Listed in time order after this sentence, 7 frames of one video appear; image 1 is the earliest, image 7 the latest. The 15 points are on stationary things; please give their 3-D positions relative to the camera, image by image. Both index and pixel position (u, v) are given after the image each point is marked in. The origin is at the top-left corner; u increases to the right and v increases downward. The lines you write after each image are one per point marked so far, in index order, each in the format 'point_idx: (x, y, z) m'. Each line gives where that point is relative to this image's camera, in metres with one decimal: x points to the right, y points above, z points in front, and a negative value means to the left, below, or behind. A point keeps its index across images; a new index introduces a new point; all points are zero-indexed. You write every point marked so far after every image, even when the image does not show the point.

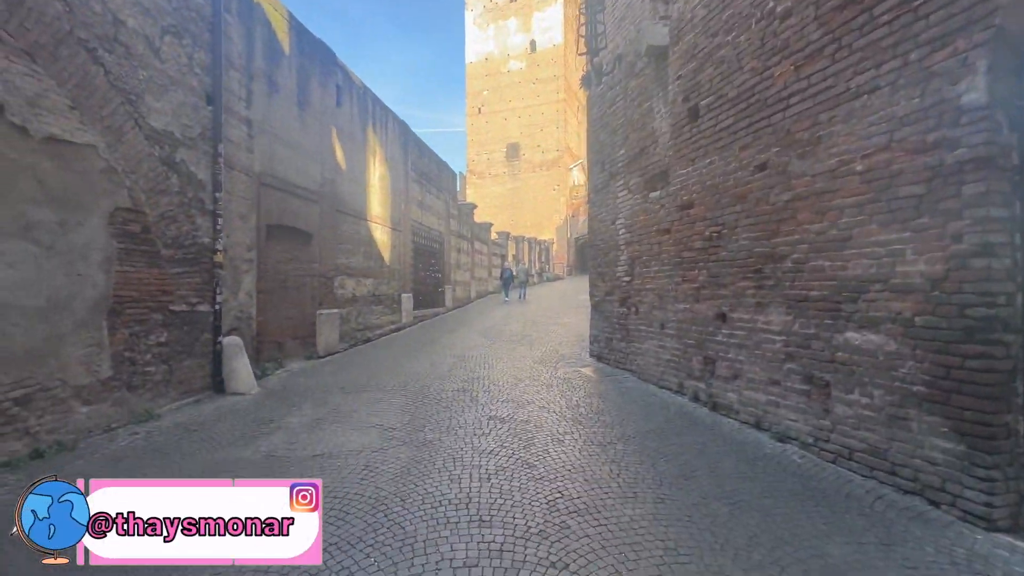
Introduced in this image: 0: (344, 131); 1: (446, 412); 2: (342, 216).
0: (-3.7, +3.4, +10.2) m
1: (-0.8, -1.5, +5.6) m
2: (-3.7, +1.6, +10.0) m
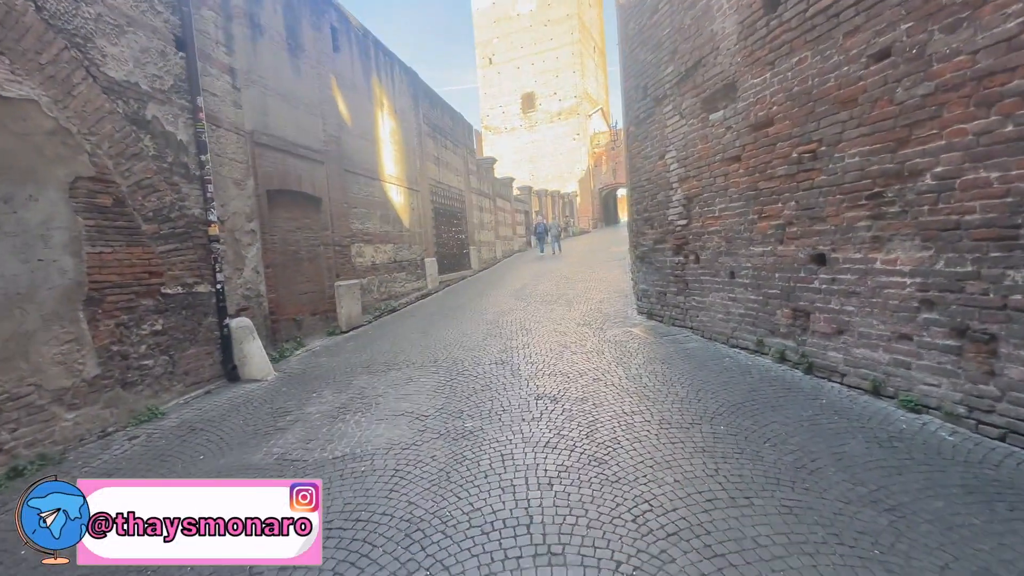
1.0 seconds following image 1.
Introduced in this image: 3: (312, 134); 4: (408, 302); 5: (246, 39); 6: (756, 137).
0: (-3.3, +4.1, +9.1) m
1: (-0.3, -1.1, +4.8) m
2: (-3.1, +2.2, +9.1) m
3: (-3.4, +2.6, +7.9) m
4: (-2.4, -0.3, +10.9) m
5: (-3.8, +3.5, +6.6) m
6: (+2.6, +1.6, +5.0) m
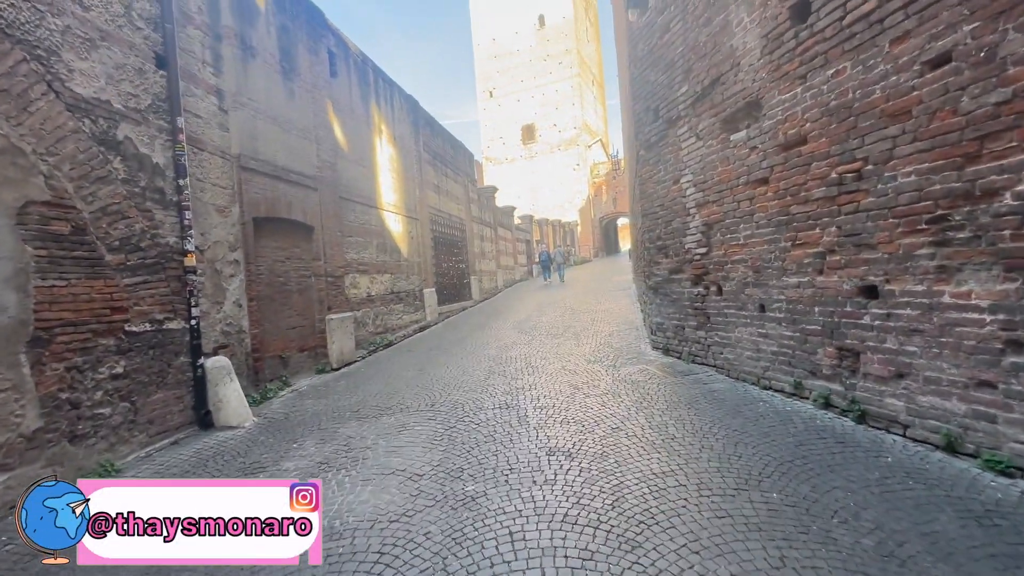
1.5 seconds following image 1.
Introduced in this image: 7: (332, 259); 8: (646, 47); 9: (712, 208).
0: (-3.2, +3.4, +8.8) m
1: (-0.2, -1.4, +4.2) m
2: (-3.1, +1.6, +8.7) m
3: (-3.3, +2.1, +7.6) m
4: (-2.4, -1.0, +10.3) m
5: (-3.7, +3.1, +6.3) m
6: (+2.7, +1.3, +4.5) m
7: (-3.1, +0.5, +8.1) m
8: (+1.9, +3.5, +6.8) m
9: (+2.4, +1.0, +5.7) m
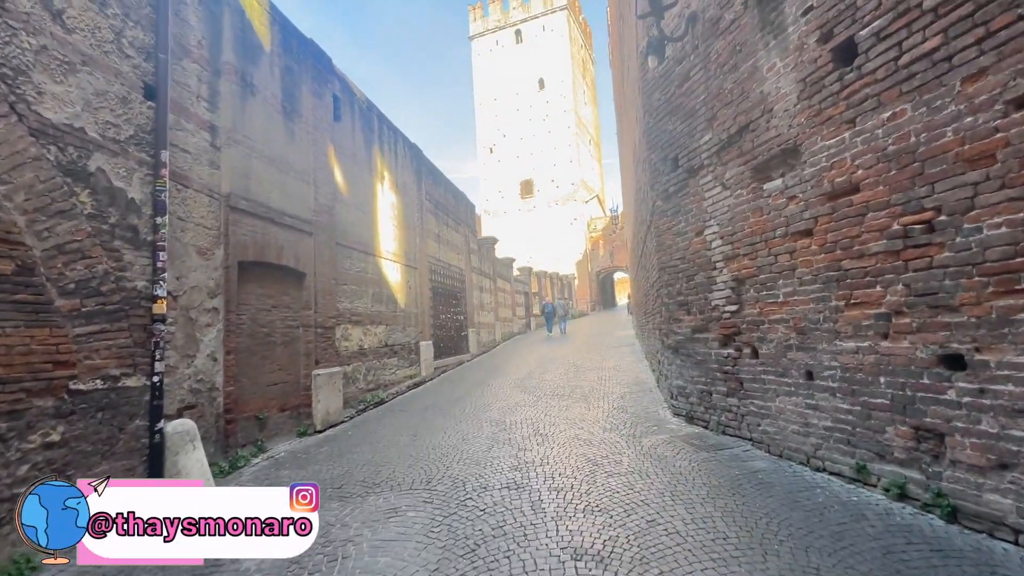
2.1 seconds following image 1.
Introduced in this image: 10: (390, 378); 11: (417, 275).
0: (-3.1, +2.5, +8.5) m
1: (-0.1, -1.9, +3.4) m
2: (-3.0, +0.7, +8.2) m
3: (-3.2, +1.3, +7.1) m
4: (-2.3, -2.1, +9.5) m
5: (-3.5, +2.4, +5.9) m
6: (+2.8, +0.7, +4.1) m
7: (-3.0, -0.3, +7.5) m
8: (+2.1, +2.7, +6.5) m
9: (+2.6, +0.3, +5.2) m
10: (-2.5, -1.8, +9.5) m
11: (-2.3, +0.3, +11.3) m
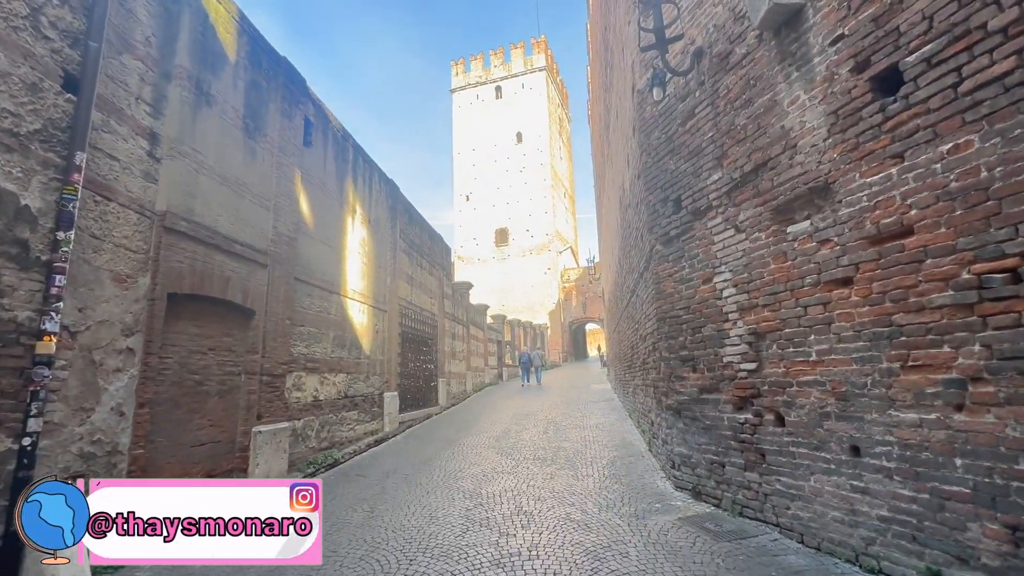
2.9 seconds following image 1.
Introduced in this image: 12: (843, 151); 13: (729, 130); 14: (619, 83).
0: (-3.3, +1.8, +7.7) m
1: (-0.2, -2.1, +2.4) m
2: (-3.2, 0.0, +7.2) m
3: (-3.4, +0.8, +6.2) m
4: (-2.8, -2.9, +8.3) m
5: (-3.6, +2.0, +5.2) m
6: (+2.8, +0.3, +3.5) m
7: (-3.3, -0.9, +6.4) m
8: (+2.0, +2.0, +6.1) m
9: (+2.5, -0.2, +4.6) m
10: (-2.9, -2.6, +8.3) m
11: (-2.8, -0.7, +10.3) m
12: (+2.7, +1.1, +3.8) m
13: (+2.4, +1.7, +5.0) m
14: (+2.1, +3.9, +9.0) m
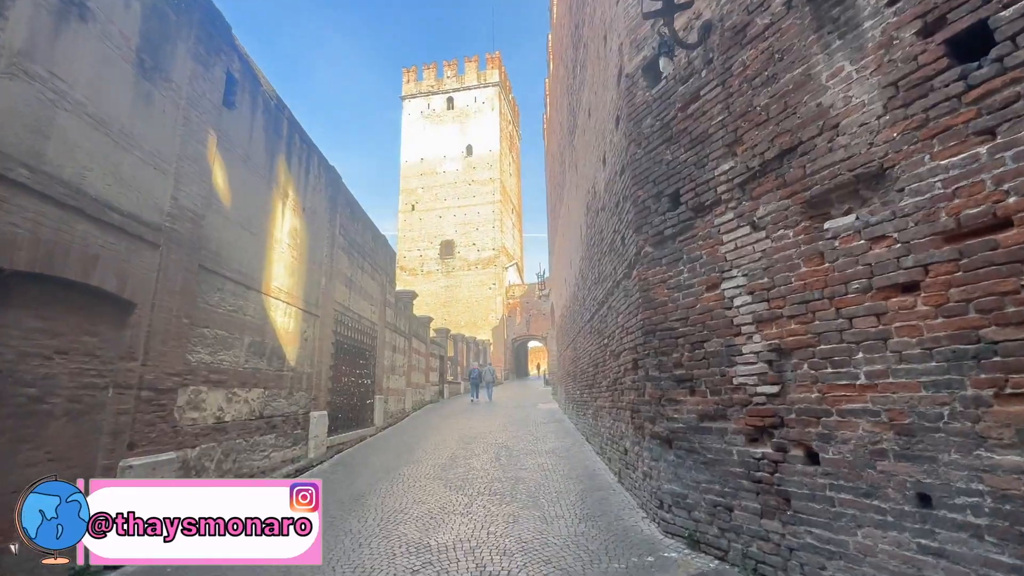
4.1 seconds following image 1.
0: (-3.8, +1.9, +6.3) m
1: (-0.1, -2.0, +1.3) m
2: (-3.7, +0.1, +5.8) m
3: (-3.7, +0.9, +4.8) m
4: (-3.5, -2.9, +6.8) m
5: (-3.7, +2.2, +3.7) m
6: (+2.7, +0.2, +2.8) m
7: (-3.7, -0.8, +4.9) m
8: (+1.7, +1.9, +5.4) m
9: (+2.3, -0.3, +3.8) m
10: (-3.6, -2.6, +6.8) m
11: (-3.7, -0.7, +8.9) m
12: (+2.7, +1.1, +3.2) m
13: (+2.2, +1.6, +4.3) m
14: (+1.5, +3.7, +8.3) m
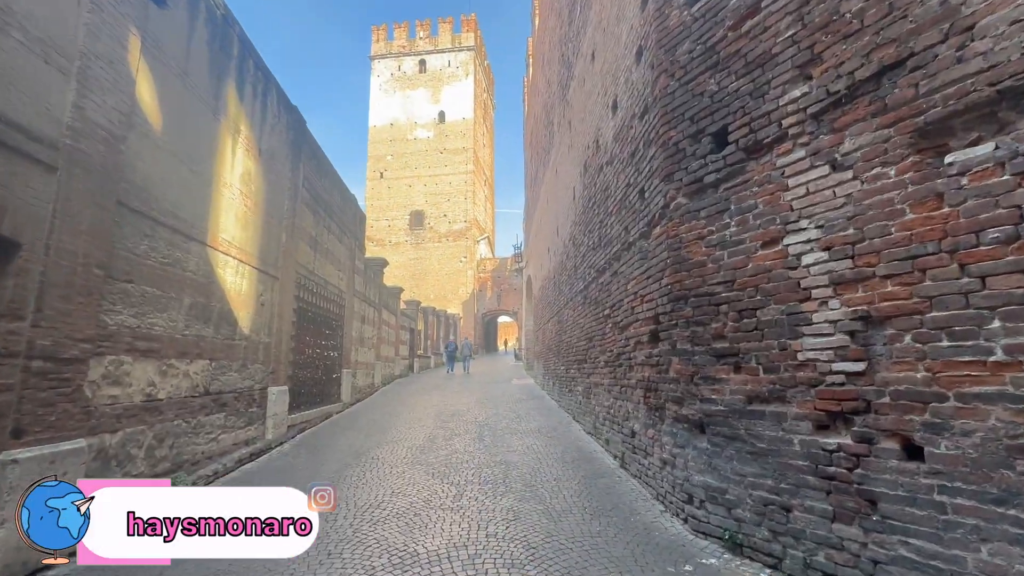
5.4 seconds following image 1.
0: (-3.7, +2.5, +5.0) m
1: (+0.2, -1.7, +0.4) m
2: (-3.7, +0.7, +4.5) m
3: (-3.6, +1.4, +3.5) m
4: (-3.6, -2.3, +5.7) m
5: (-3.5, +2.7, +2.4) m
6: (+3.0, +0.5, +2.1) m
7: (-3.6, -0.3, +3.7) m
8: (+1.8, +2.3, +4.4) m
9: (+2.4, 0.0, +3.0) m
10: (-3.7, -2.0, +5.7) m
11: (-3.9, 0.0, +7.7) m
12: (+2.9, +1.3, +2.4) m
13: (+2.3, +2.0, +3.4) m
14: (+1.4, +4.3, +7.3) m
